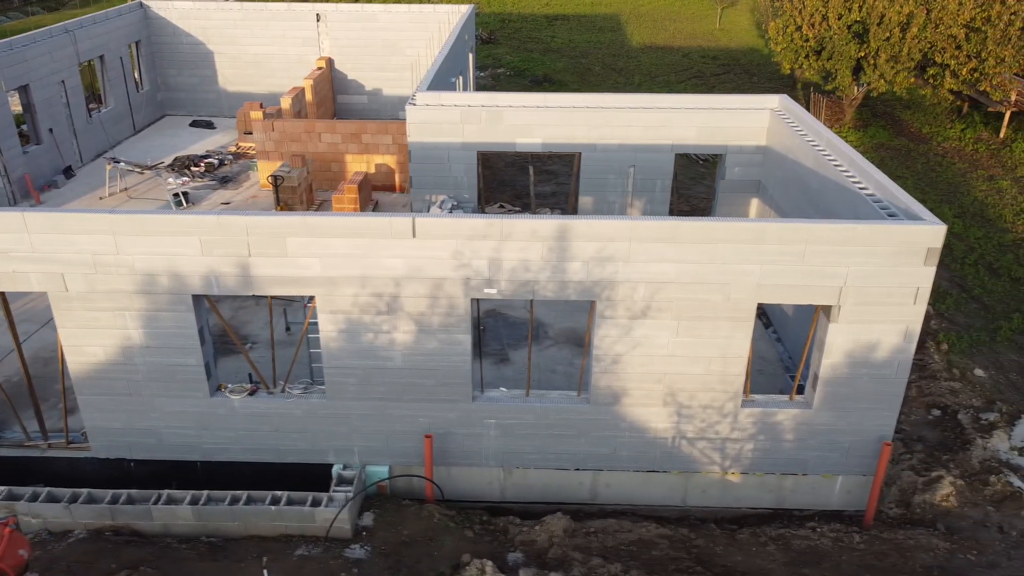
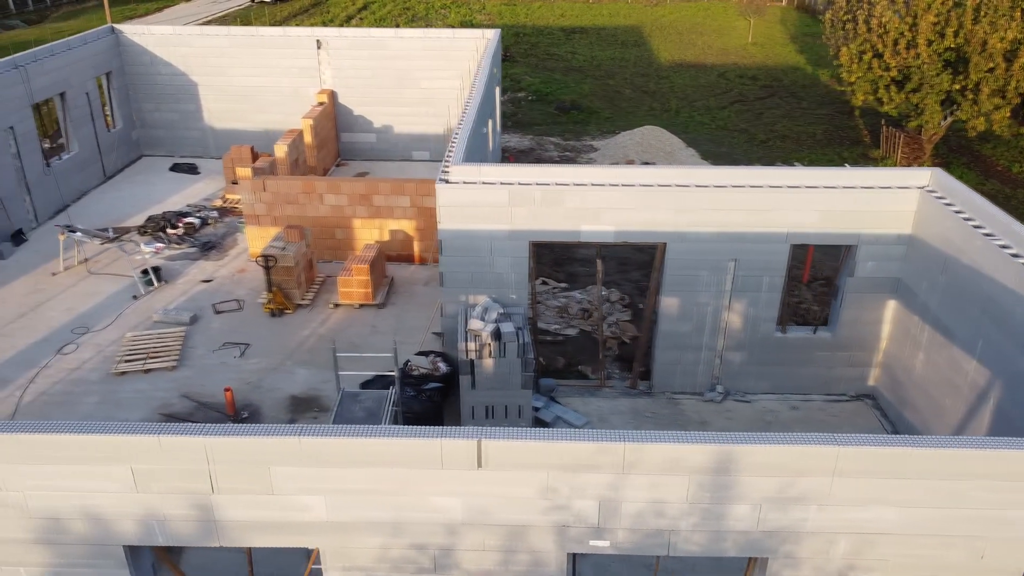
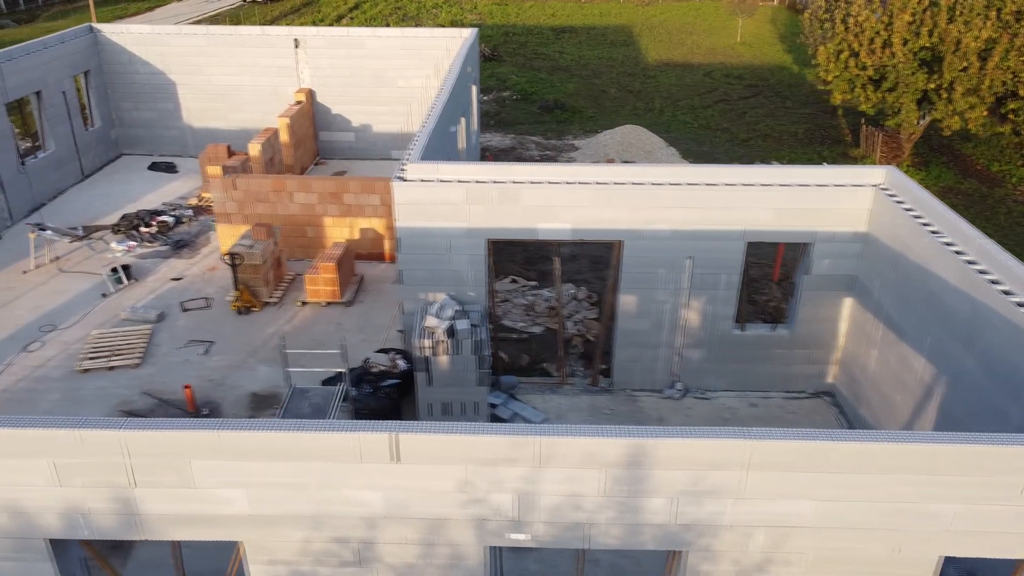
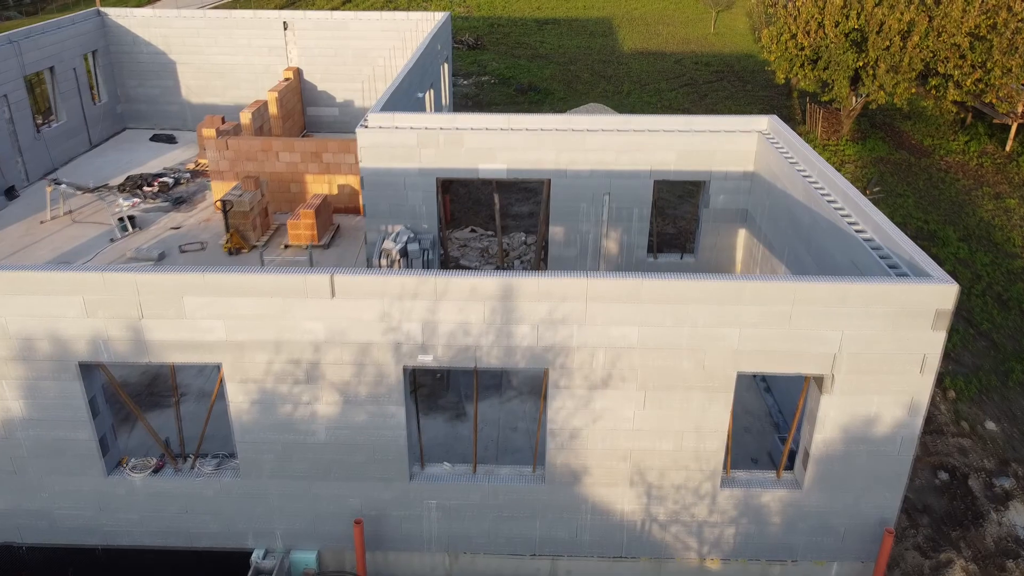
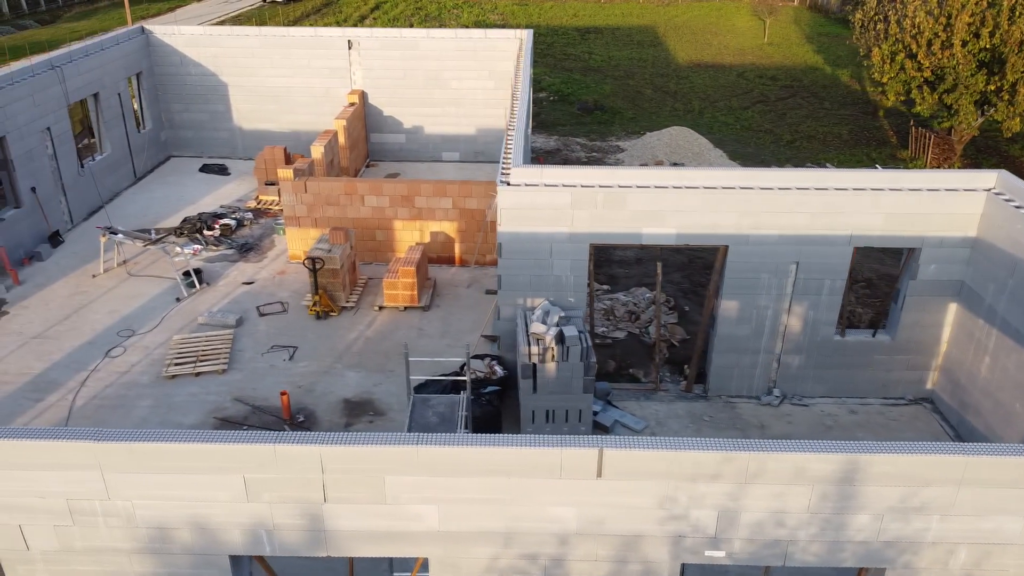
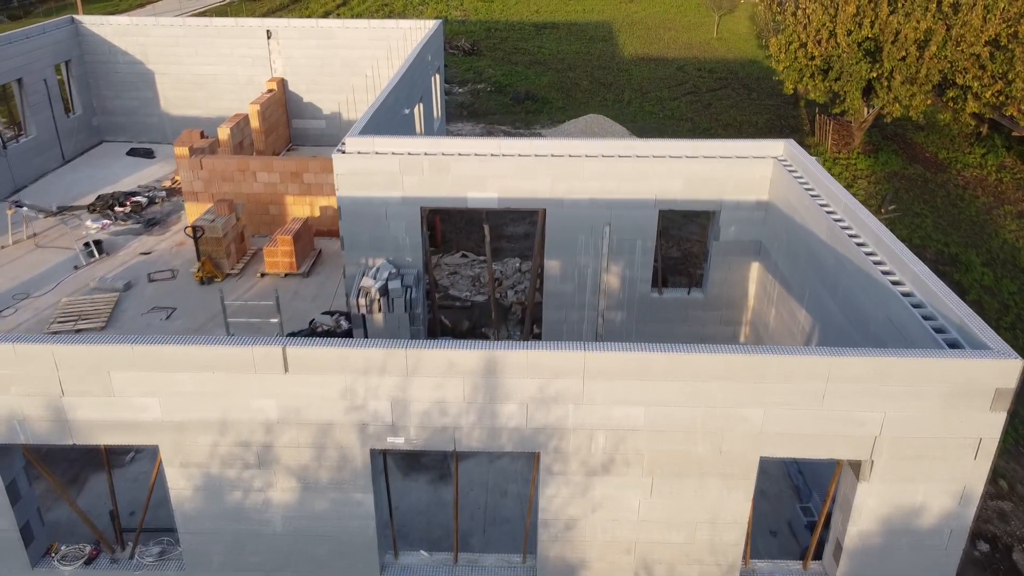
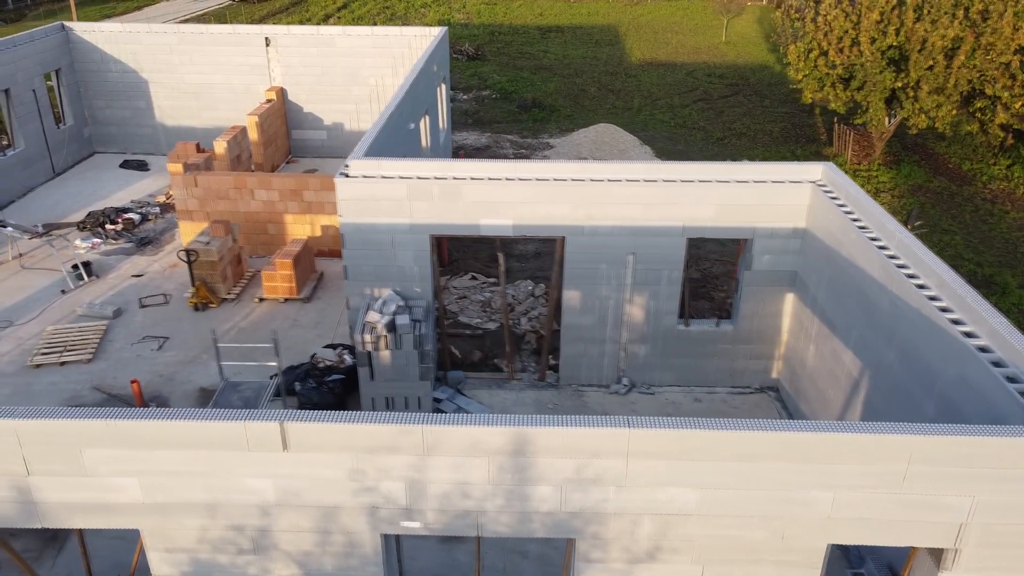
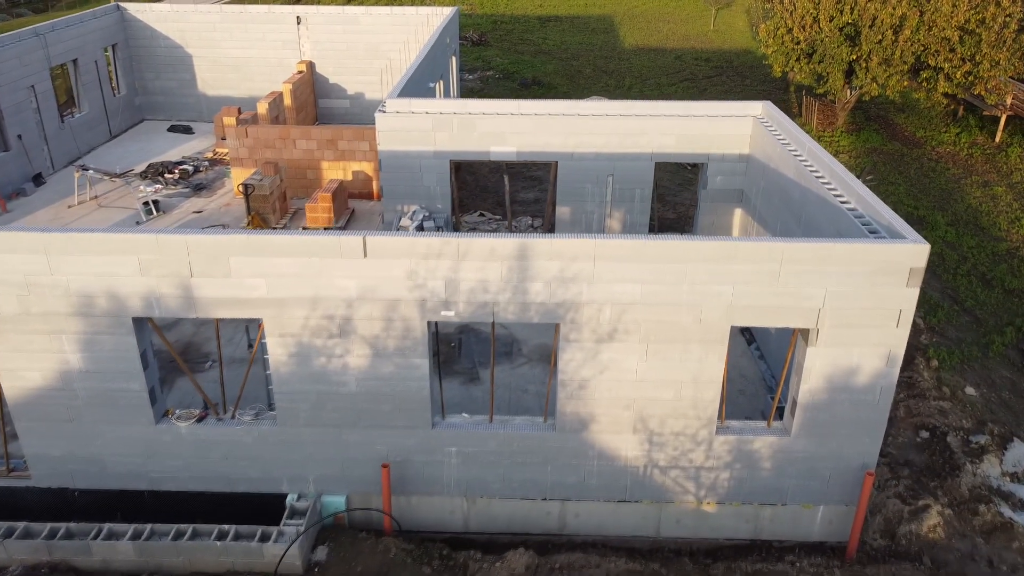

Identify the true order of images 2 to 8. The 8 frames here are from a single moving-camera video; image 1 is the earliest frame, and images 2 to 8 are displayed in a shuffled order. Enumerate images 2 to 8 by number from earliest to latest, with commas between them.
8, 4, 6, 7, 3, 2, 5
